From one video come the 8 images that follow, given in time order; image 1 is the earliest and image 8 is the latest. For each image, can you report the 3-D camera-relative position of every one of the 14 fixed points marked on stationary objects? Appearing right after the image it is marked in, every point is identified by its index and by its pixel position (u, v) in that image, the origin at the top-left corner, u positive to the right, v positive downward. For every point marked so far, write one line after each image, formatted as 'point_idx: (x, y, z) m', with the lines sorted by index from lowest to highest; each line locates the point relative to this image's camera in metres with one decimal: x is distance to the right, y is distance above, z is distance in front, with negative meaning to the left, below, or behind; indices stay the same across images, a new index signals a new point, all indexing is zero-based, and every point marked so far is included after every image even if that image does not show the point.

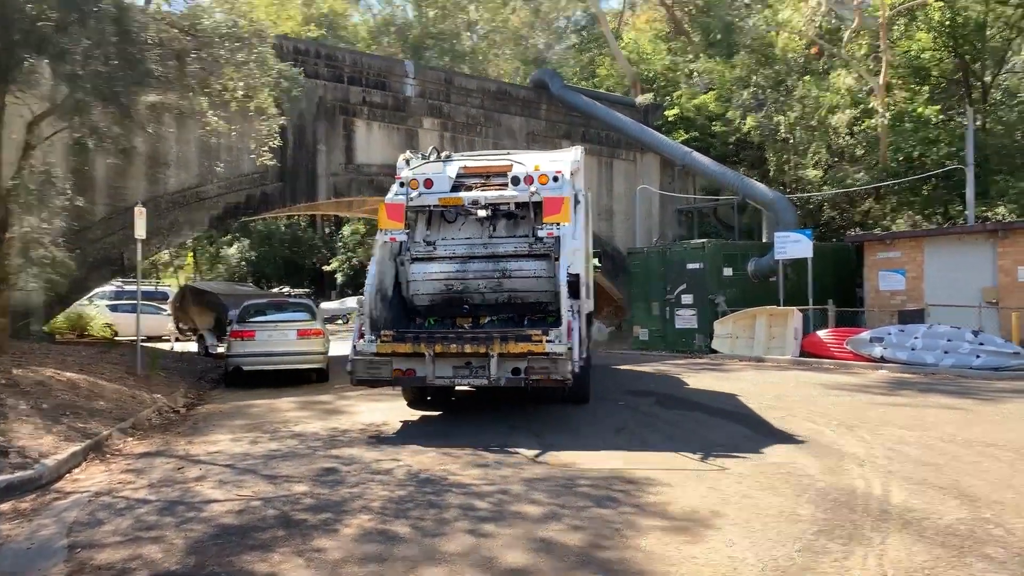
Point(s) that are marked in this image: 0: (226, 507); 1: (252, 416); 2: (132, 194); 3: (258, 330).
0: (-2.0, -1.5, +5.6) m
1: (-3.3, -1.6, +10.2) m
2: (-8.4, +2.1, +18.0) m
3: (-4.1, -0.7, +13.4) m
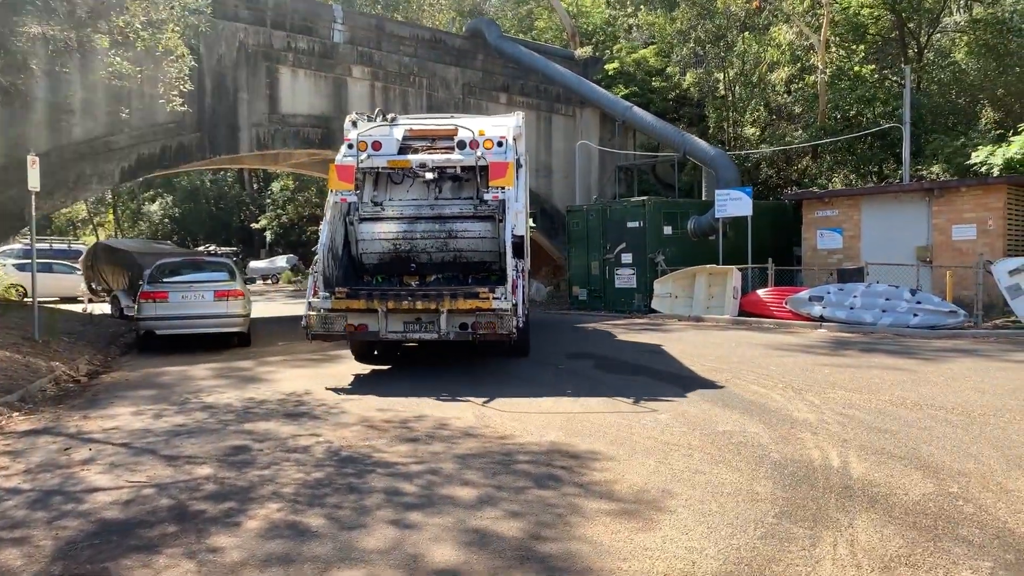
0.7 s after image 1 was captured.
0: (-2.4, -1.2, +4.9) m
1: (-4.0, -1.1, +9.4) m
2: (-9.7, +2.9, +16.5) m
3: (-5.2, 0.0, +12.4) m
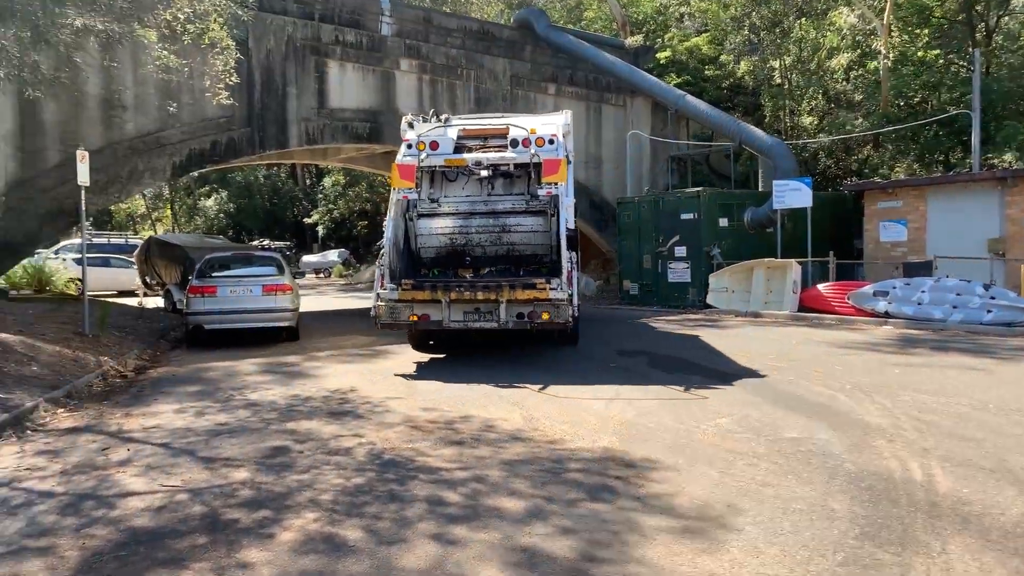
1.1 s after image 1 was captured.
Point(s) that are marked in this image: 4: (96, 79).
0: (-2.1, -1.2, +4.7) m
1: (-3.5, -1.1, +9.3) m
2: (-8.7, +3.0, +16.7) m
3: (-4.4, 0.0, +12.3) m
4: (-8.5, +4.3, +16.8) m
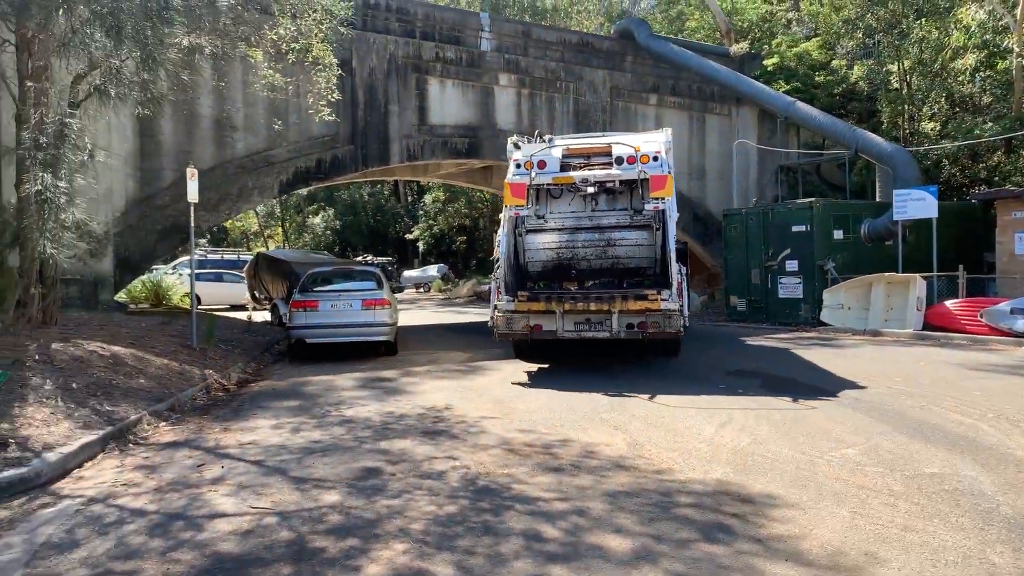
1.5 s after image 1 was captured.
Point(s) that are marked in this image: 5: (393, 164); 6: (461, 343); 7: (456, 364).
0: (-1.5, -1.3, +4.5) m
1: (-2.3, -1.2, +9.3) m
2: (-6.6, +2.7, +17.4) m
3: (-2.9, -0.2, +12.4) m
4: (-6.4, +4.0, +17.4) m
5: (-2.9, +3.0, +20.0) m
6: (-1.0, -1.0, +15.4) m
7: (-0.8, -1.1, +11.9) m
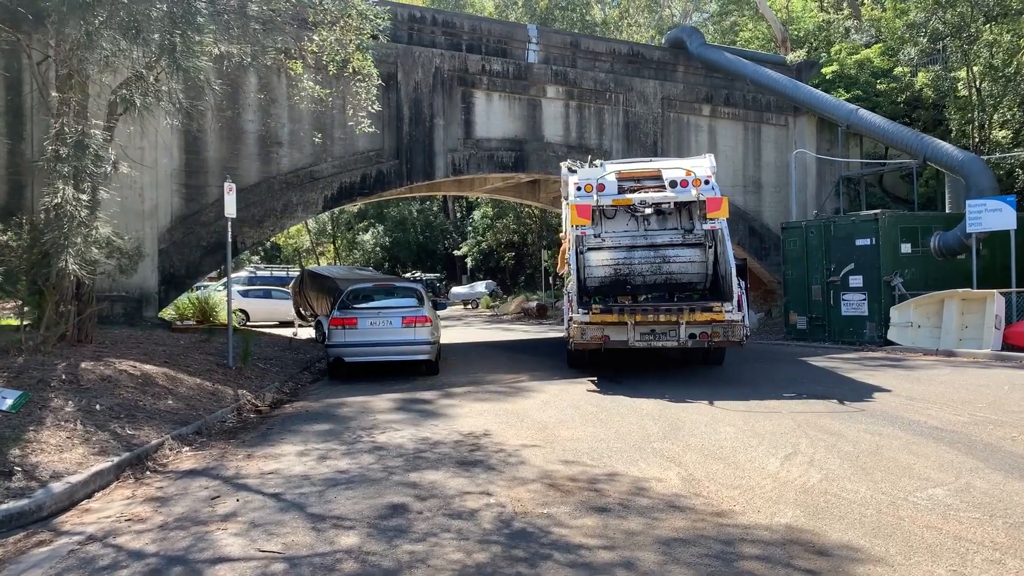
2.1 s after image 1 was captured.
0: (-1.4, -1.4, +4.0) m
1: (-1.9, -1.4, +8.8) m
2: (-5.7, +2.4, +17.2) m
3: (-2.2, -0.4, +12.0) m
4: (-5.4, +3.6, +17.3) m
5: (-1.8, +2.6, +19.6) m
6: (-0.1, -1.3, +14.8) m
7: (-0.2, -1.3, +11.3) m
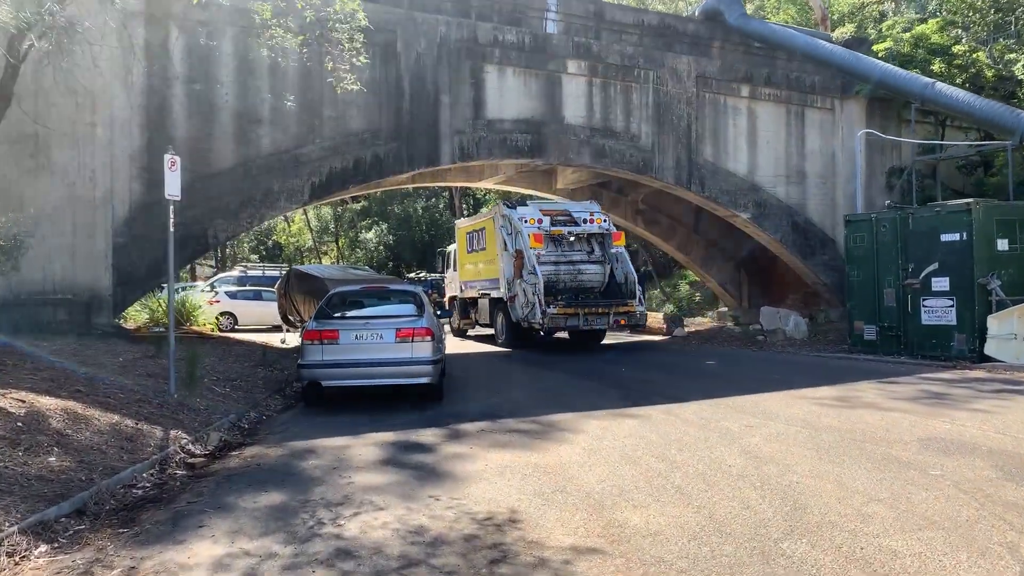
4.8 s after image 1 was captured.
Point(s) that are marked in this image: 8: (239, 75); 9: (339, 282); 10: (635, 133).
0: (-1.1, -1.4, +1.4) m
1: (-1.6, -1.5, +6.2) m
2: (-5.3, +2.4, +14.6) m
3: (-2.0, -0.5, +9.4) m
4: (-5.1, +3.6, +14.7) m
5: (-1.4, +2.6, +17.0) m
6: (+0.2, -1.4, +12.2) m
7: (+0.1, -1.4, +8.7) m
8: (-5.0, +3.9, +14.9) m
9: (-3.6, +0.1, +16.8) m
10: (+2.9, +3.7, +19.3) m
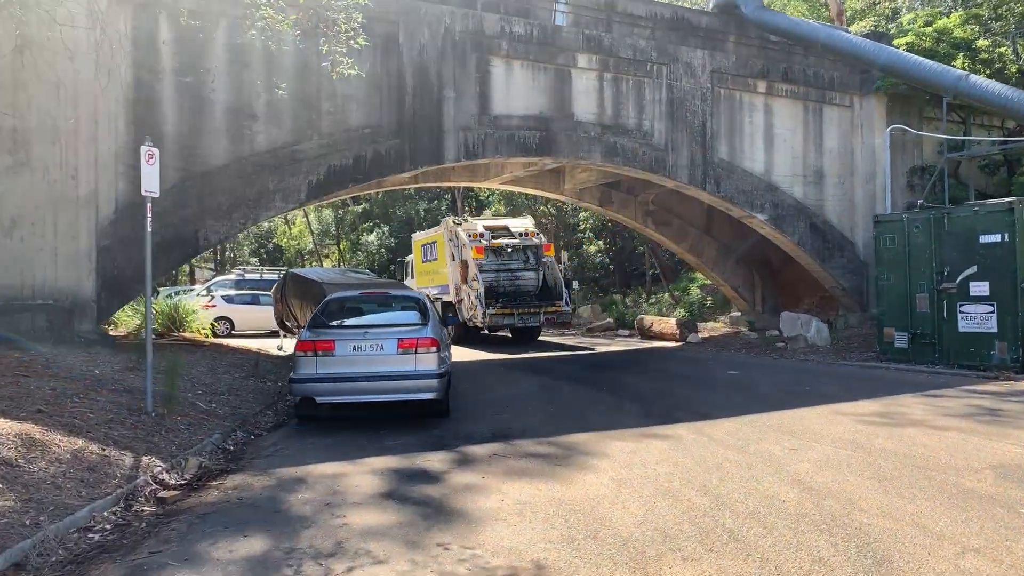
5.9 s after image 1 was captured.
0: (-1.0, -1.5, +0.5) m
1: (-1.5, -1.5, +5.3) m
2: (-5.2, +2.3, +13.8) m
3: (-1.8, -0.5, +8.5) m
4: (-5.0, +3.5, +13.9) m
5: (-1.3, +2.5, +16.1) m
6: (+0.3, -1.5, +11.3) m
7: (+0.2, -1.5, +7.8) m
8: (-4.8, +3.8, +14.0) m
9: (-3.4, 0.0, +16.0) m
10: (+3.1, +3.6, +18.5) m
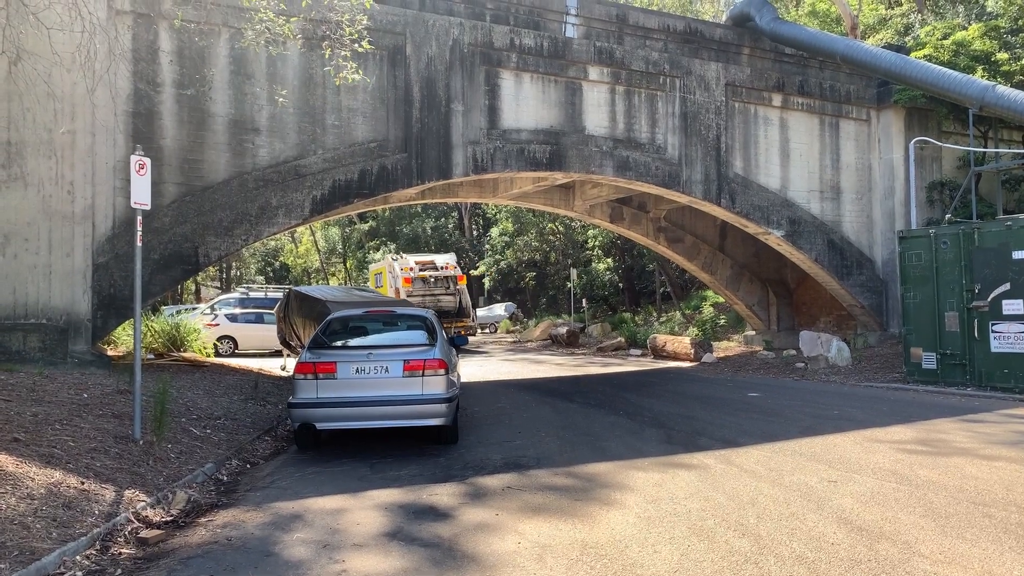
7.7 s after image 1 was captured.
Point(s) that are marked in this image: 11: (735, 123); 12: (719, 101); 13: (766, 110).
0: (-0.9, -1.5, 0.0) m
1: (-1.4, -1.6, +4.8) m
2: (-5.0, +2.0, +13.3) m
3: (-1.7, -0.7, +8.0) m
4: (-4.8, +3.2, +13.5) m
5: (-1.1, +2.1, +15.7) m
6: (+0.5, -1.7, +10.7) m
7: (+0.4, -1.6, +7.2) m
8: (-4.7, +3.5, +13.6) m
9: (-3.3, -0.3, +15.4) m
10: (+3.3, +3.2, +18.0) m
11: (+5.2, +3.9, +19.0) m
12: (+4.8, +4.3, +18.6) m
13: (+6.1, +4.3, +19.4) m
